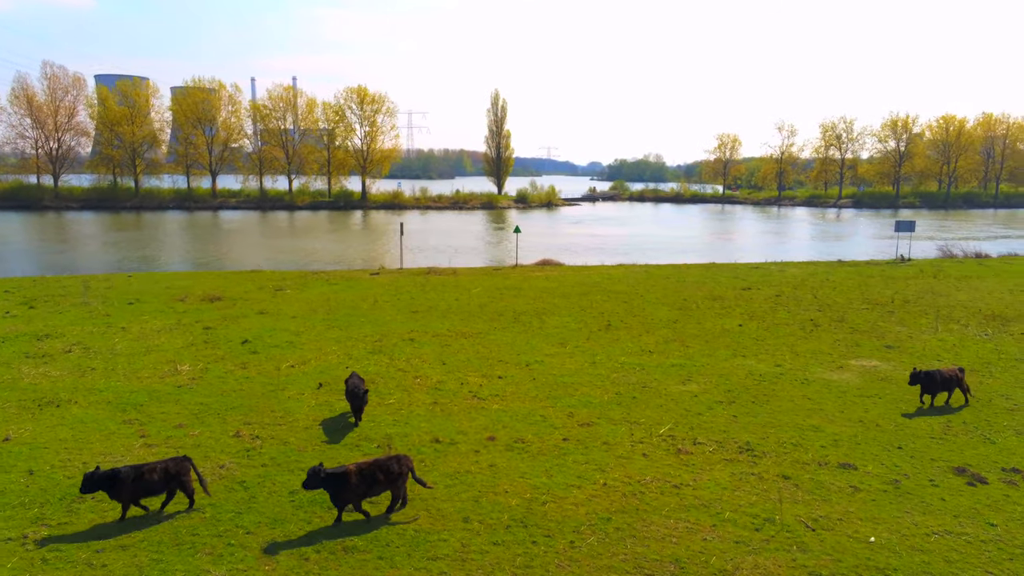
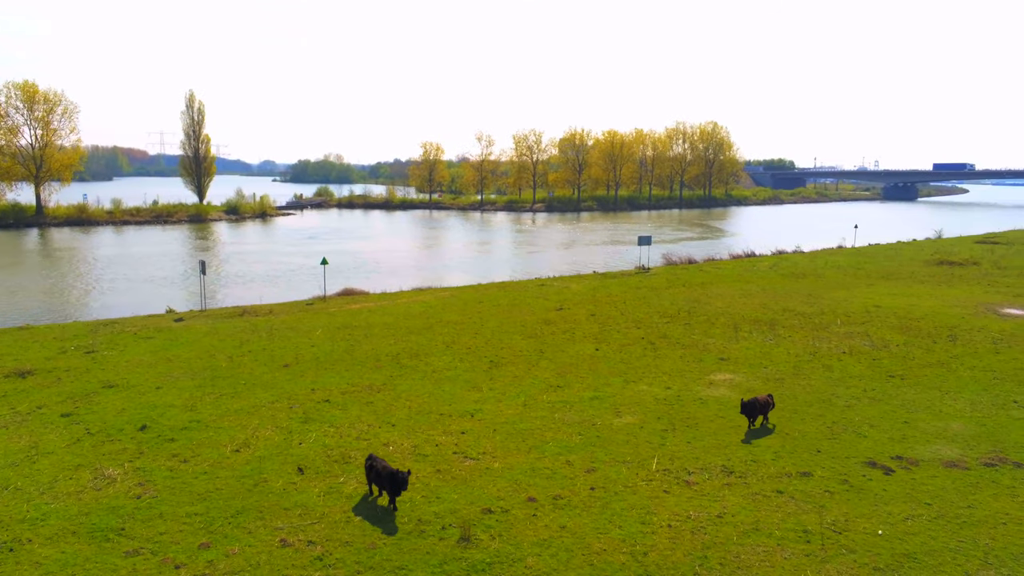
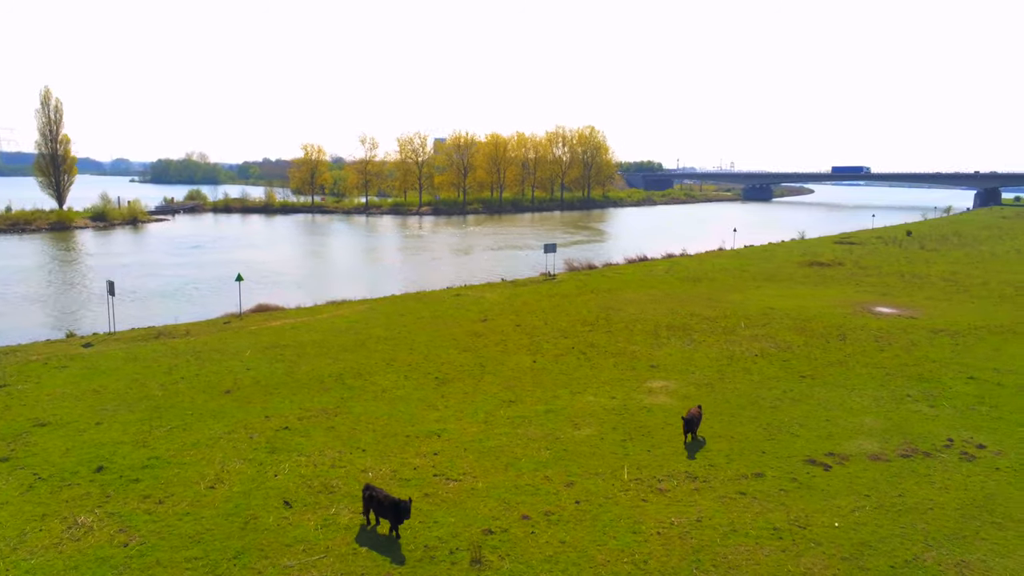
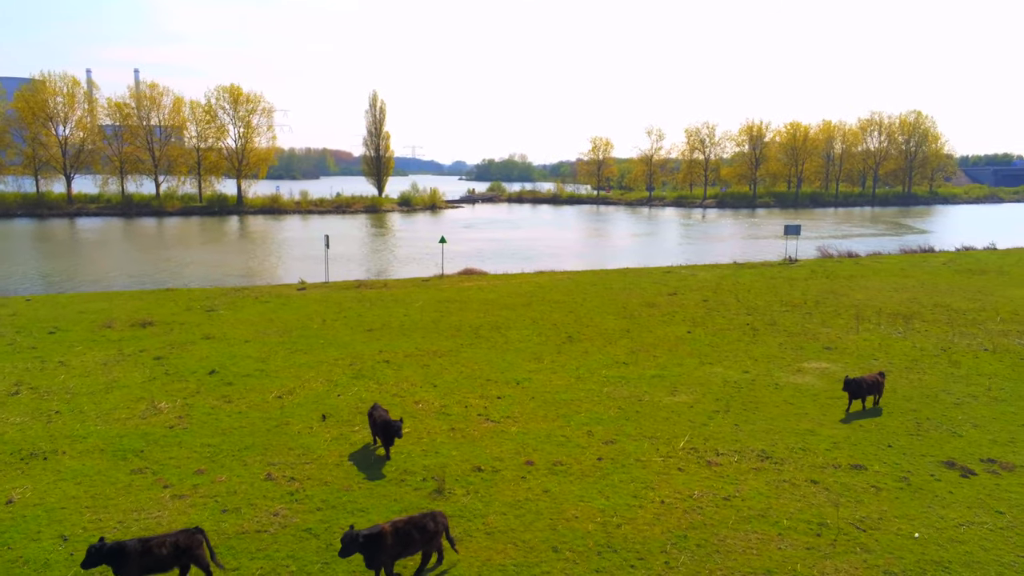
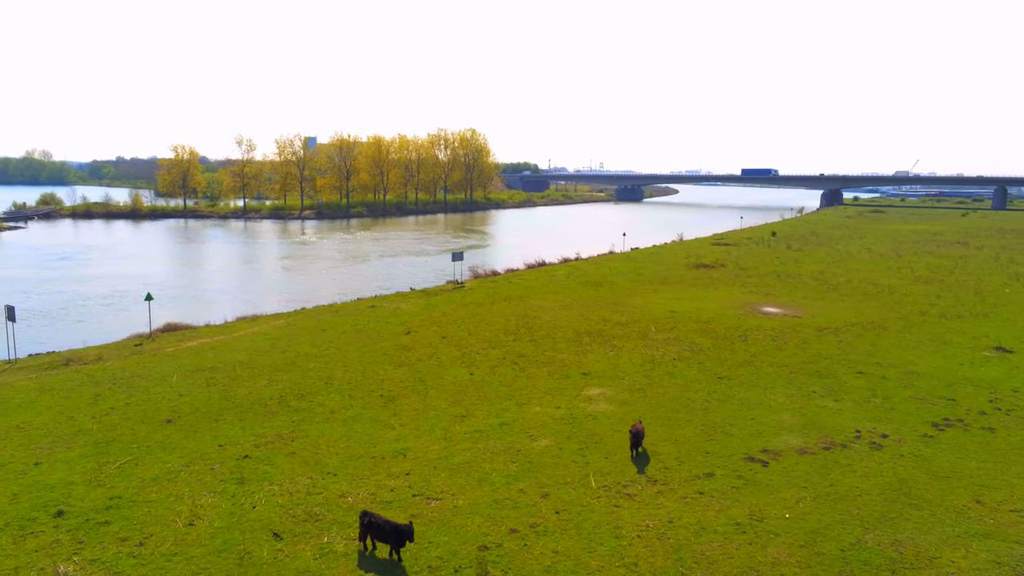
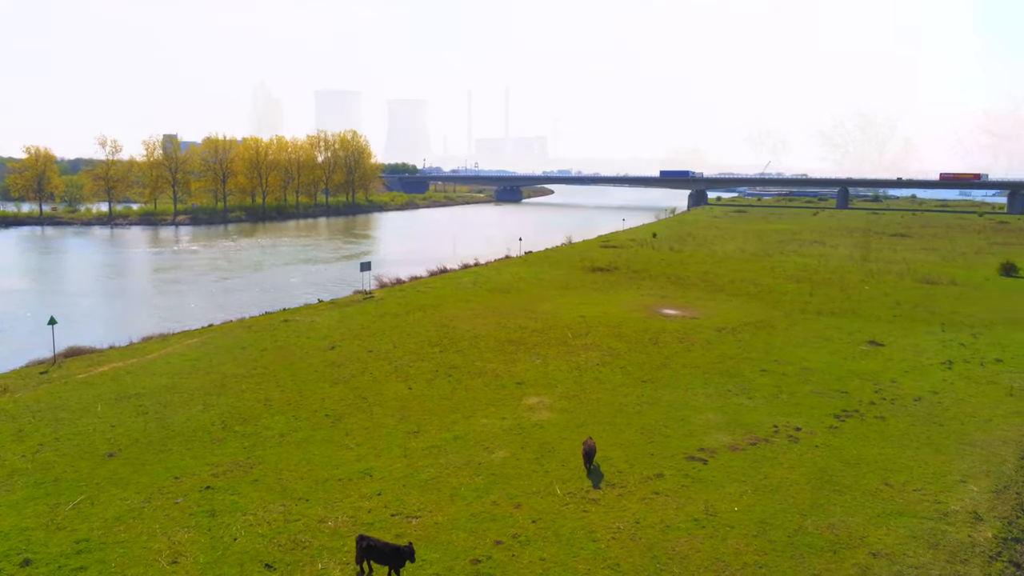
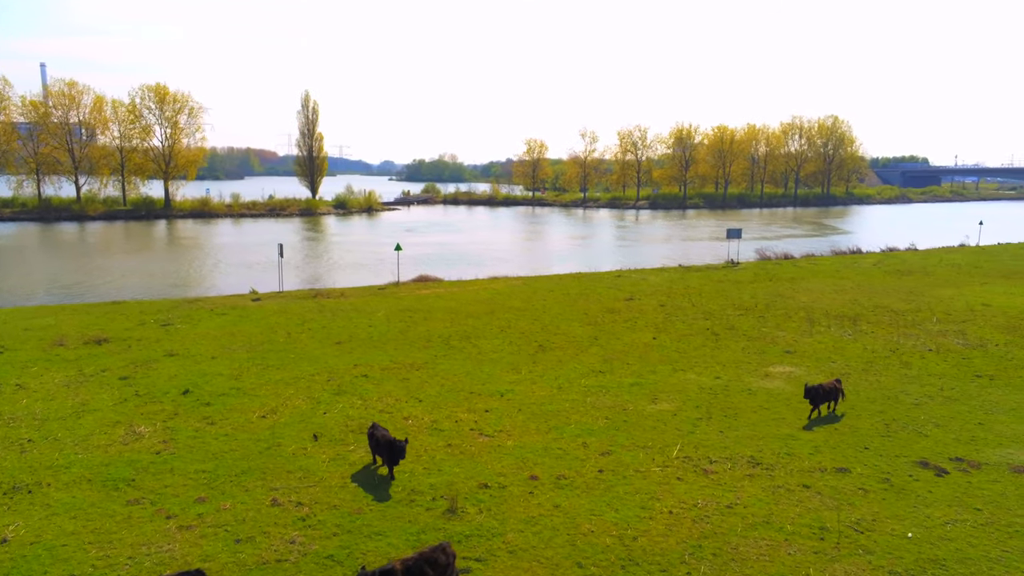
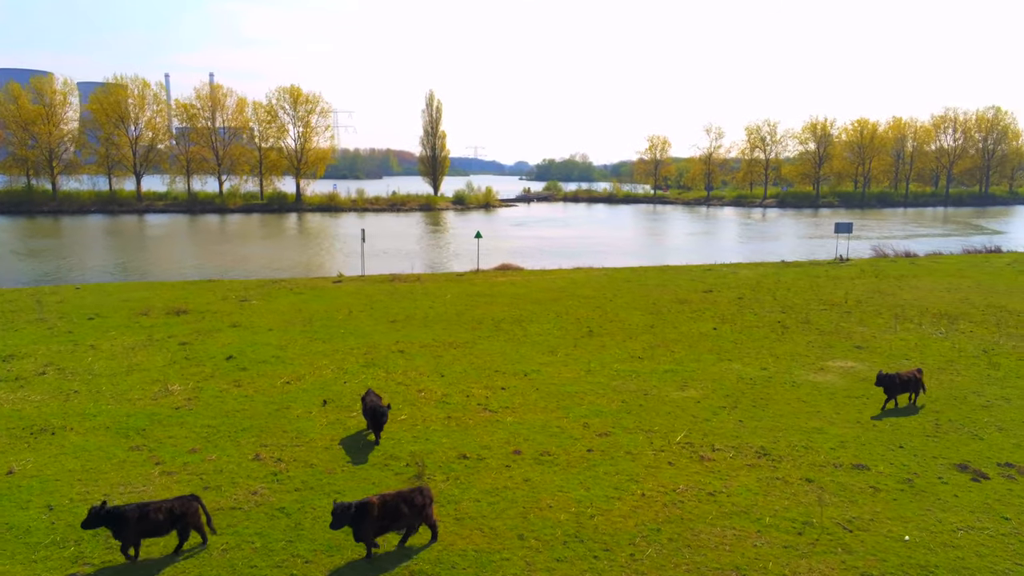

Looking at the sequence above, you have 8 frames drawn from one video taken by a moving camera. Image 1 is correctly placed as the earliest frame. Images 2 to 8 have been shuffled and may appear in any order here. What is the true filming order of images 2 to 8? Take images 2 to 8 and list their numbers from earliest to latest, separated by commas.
8, 4, 7, 2, 3, 5, 6
